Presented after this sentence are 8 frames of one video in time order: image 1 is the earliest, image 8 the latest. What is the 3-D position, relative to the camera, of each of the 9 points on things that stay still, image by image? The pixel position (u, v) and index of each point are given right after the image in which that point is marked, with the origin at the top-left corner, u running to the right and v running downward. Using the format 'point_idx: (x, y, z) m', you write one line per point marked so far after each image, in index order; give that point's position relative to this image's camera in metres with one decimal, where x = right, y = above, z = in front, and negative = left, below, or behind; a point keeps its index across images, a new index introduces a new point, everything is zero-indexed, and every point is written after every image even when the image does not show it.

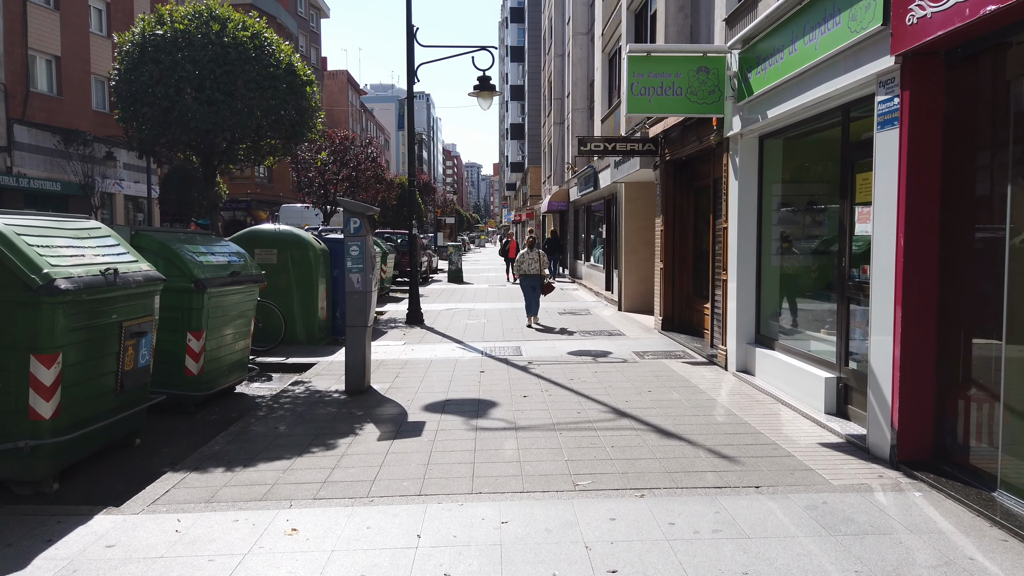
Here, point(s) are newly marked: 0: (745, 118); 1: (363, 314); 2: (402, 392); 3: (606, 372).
0: (+2.5, +1.8, +8.0) m
1: (-1.6, -0.3, +7.8) m
2: (-1.2, -1.1, +7.8) m
3: (+1.1, -1.0, +8.6) m
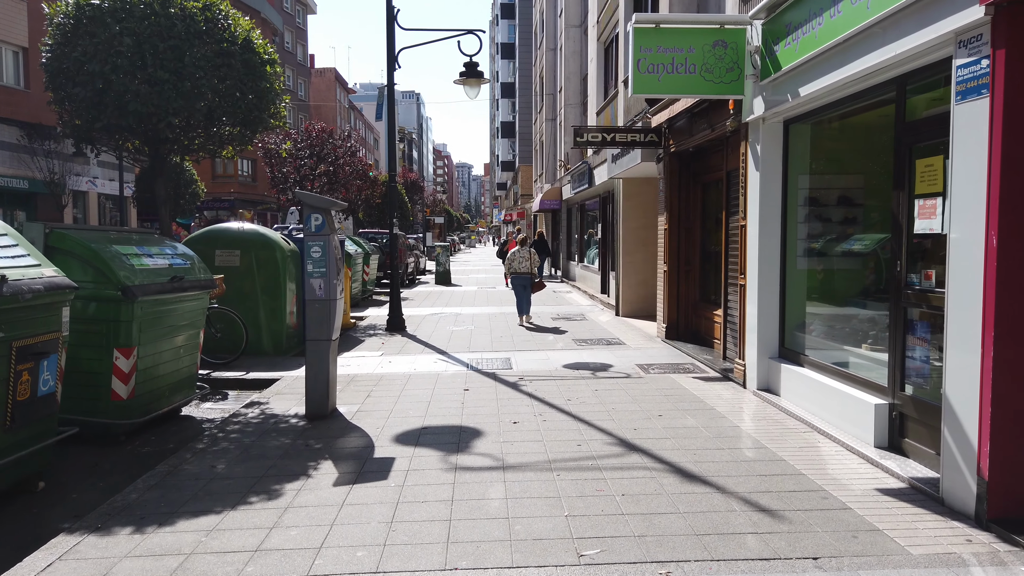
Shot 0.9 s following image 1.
0: (+2.4, +1.8, +6.9) m
1: (-1.7, -0.3, +6.7) m
2: (-1.3, -1.2, +6.7) m
3: (+1.0, -1.0, +7.5) m
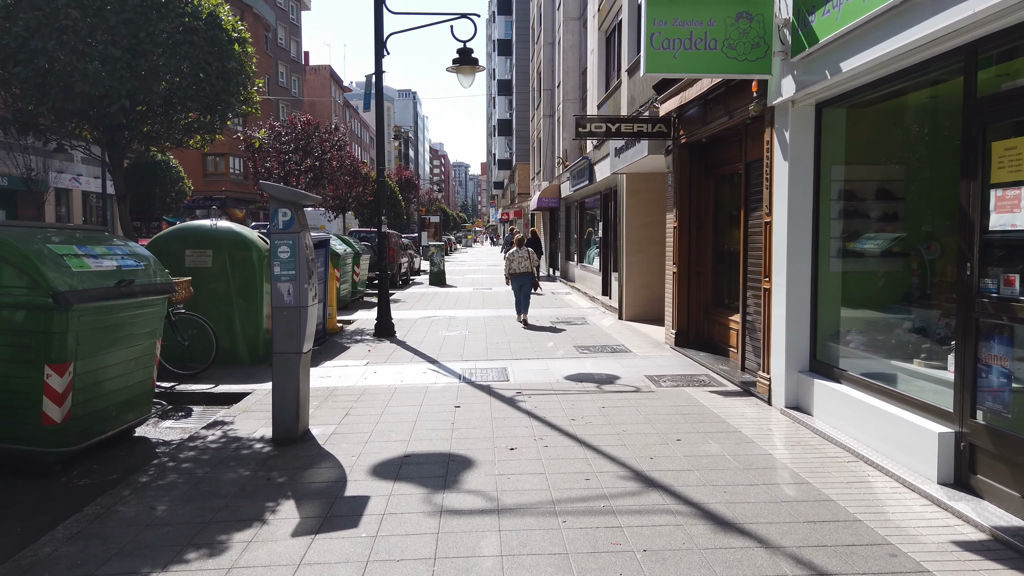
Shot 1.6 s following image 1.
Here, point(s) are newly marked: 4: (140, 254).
0: (+2.4, +1.7, +6.1) m
1: (-1.7, -0.4, +5.9) m
2: (-1.3, -1.2, +5.9) m
3: (+0.9, -1.1, +6.7) m
4: (-3.3, +0.3, +6.6) m
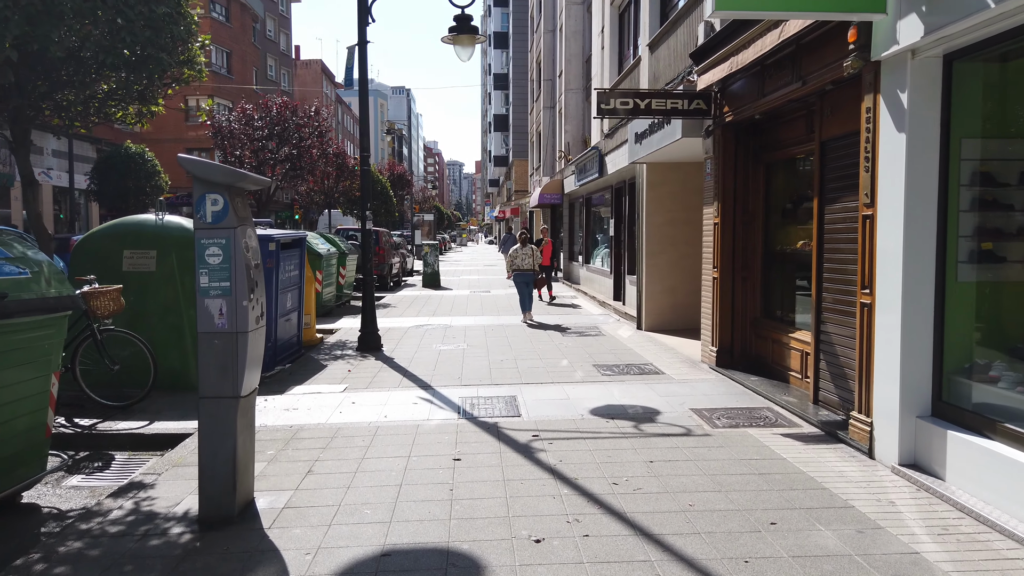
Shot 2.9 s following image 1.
0: (+2.5, +1.6, +4.4) m
1: (-1.6, -0.5, +4.2) m
2: (-1.2, -1.3, +4.2) m
3: (+1.1, -1.2, +5.0) m
4: (-3.2, +0.2, +4.9) m
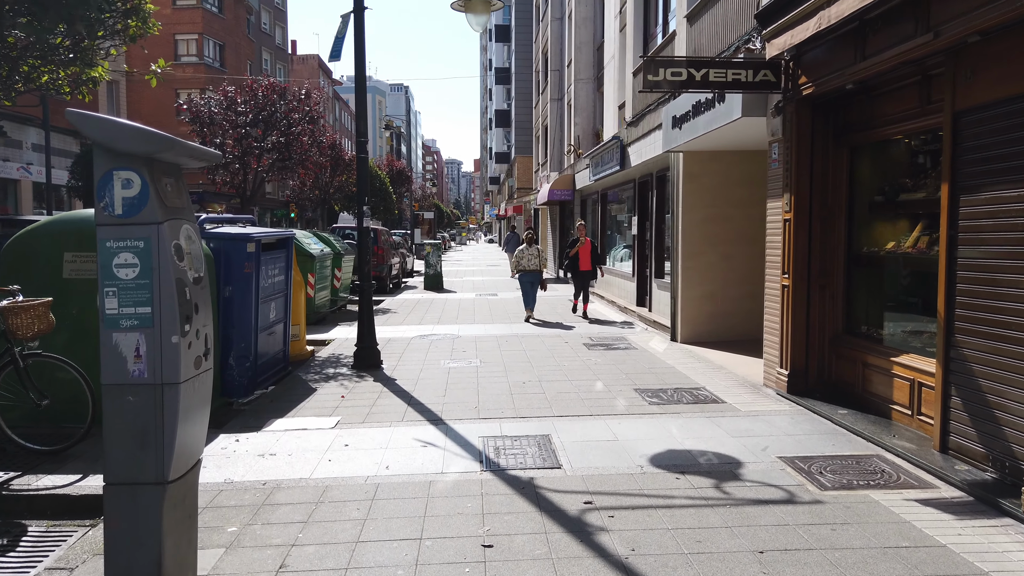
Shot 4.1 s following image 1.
0: (+2.8, +1.5, +3.0) m
1: (-1.3, -0.6, +2.7) m
2: (-0.9, -1.4, +2.7) m
3: (+1.3, -1.3, +3.6) m
4: (-3.0, +0.1, +3.5) m
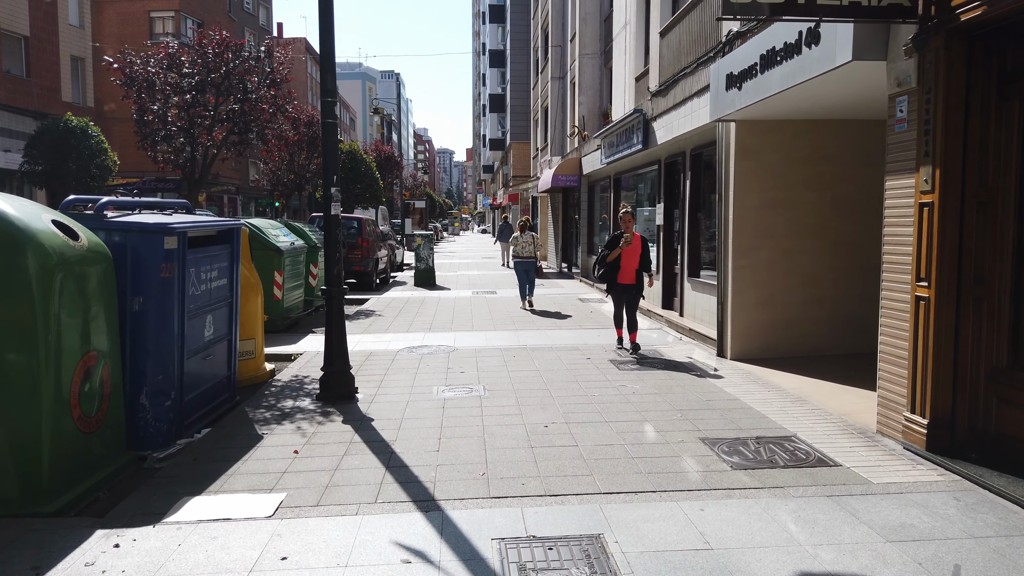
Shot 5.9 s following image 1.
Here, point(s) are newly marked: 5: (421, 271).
0: (+3.0, +1.4, +0.9) m
1: (-1.1, -0.7, +0.7) m
2: (-0.7, -1.6, +0.7) m
3: (+1.5, -1.4, +1.6) m
4: (-2.8, 0.0, +1.4) m
5: (-2.3, +0.4, +18.6) m
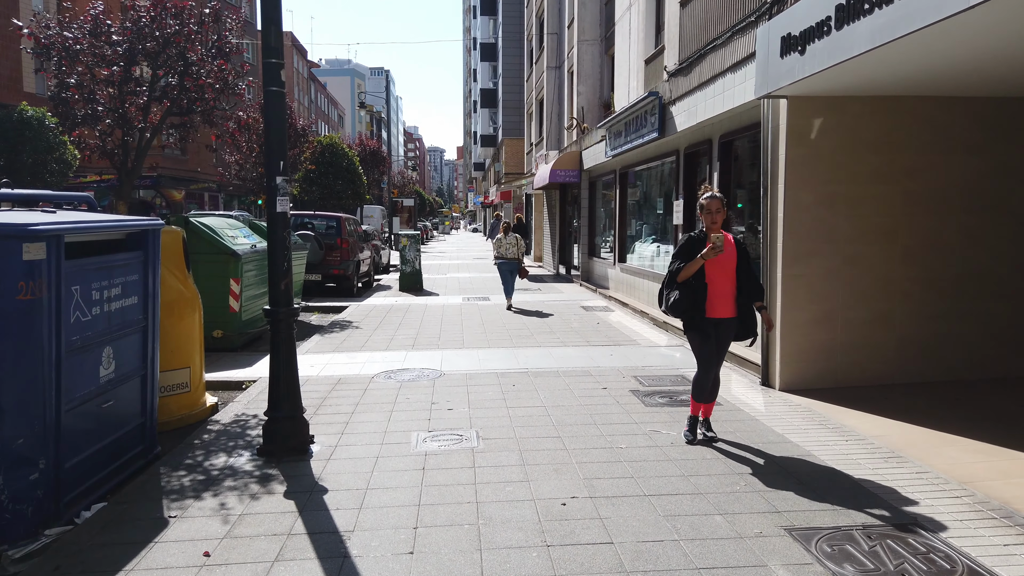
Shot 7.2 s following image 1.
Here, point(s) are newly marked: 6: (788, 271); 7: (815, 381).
0: (+3.0, +1.2, -0.6) m
1: (-1.0, -0.9, -0.9) m
2: (-0.6, -1.7, -0.9) m
3: (+1.6, -1.6, 0.0) m
4: (-2.7, -0.2, -0.2) m
5: (-2.4, +0.3, +17.0) m
6: (+2.5, +0.1, +6.6) m
7: (+2.8, -0.9, +6.8) m
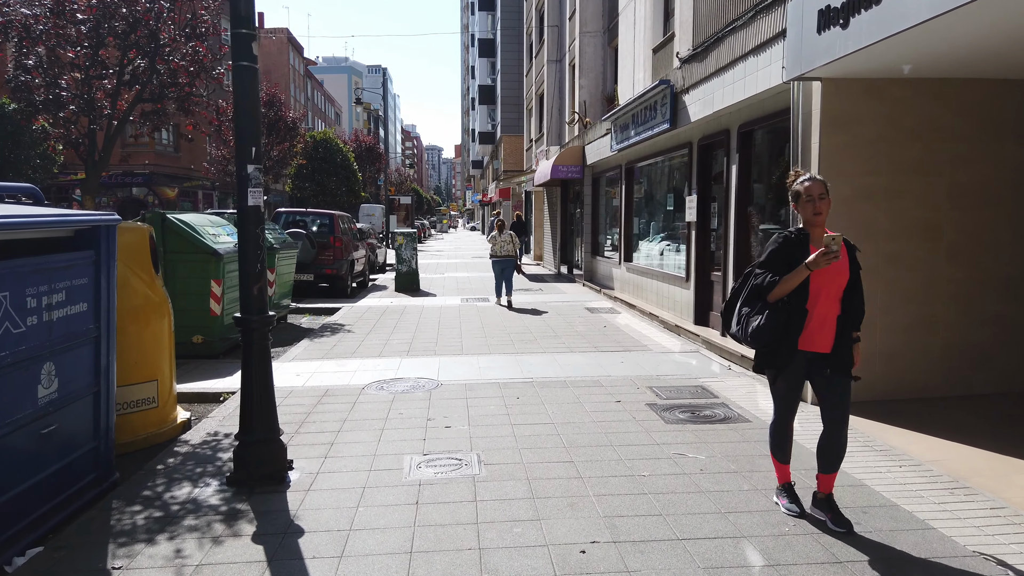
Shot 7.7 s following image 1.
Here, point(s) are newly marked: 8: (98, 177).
0: (+3.1, +1.2, -1.3) m
1: (-1.0, -0.9, -1.6) m
2: (-0.6, -1.7, -1.5) m
3: (+1.6, -1.6, -0.7) m
4: (-2.6, -0.2, -0.9) m
5: (-2.4, +0.3, +16.3) m
6: (+2.5, +0.1, +6.0) m
7: (+2.9, -0.9, +6.2) m
8: (-5.2, +1.4, +9.6) m
